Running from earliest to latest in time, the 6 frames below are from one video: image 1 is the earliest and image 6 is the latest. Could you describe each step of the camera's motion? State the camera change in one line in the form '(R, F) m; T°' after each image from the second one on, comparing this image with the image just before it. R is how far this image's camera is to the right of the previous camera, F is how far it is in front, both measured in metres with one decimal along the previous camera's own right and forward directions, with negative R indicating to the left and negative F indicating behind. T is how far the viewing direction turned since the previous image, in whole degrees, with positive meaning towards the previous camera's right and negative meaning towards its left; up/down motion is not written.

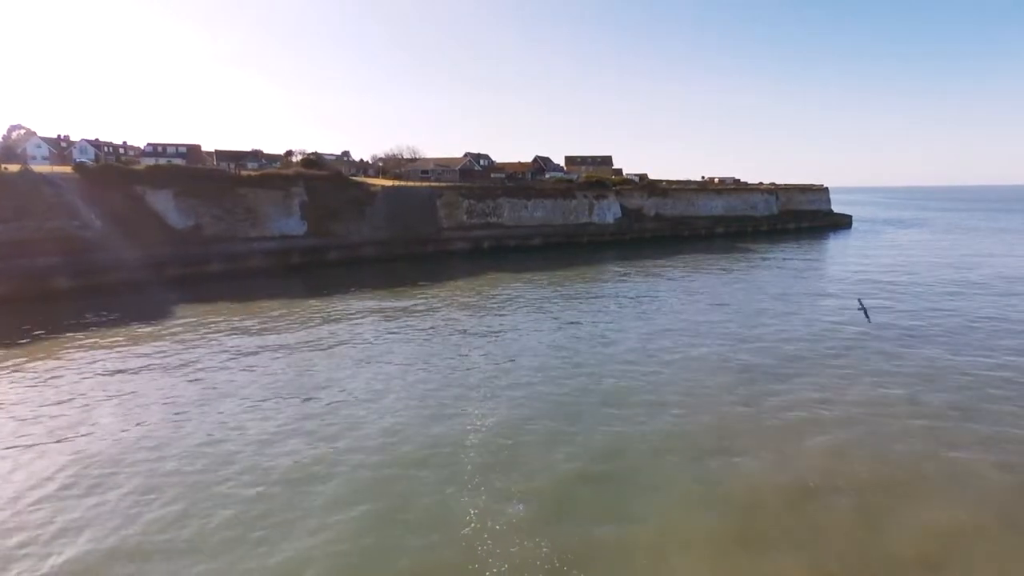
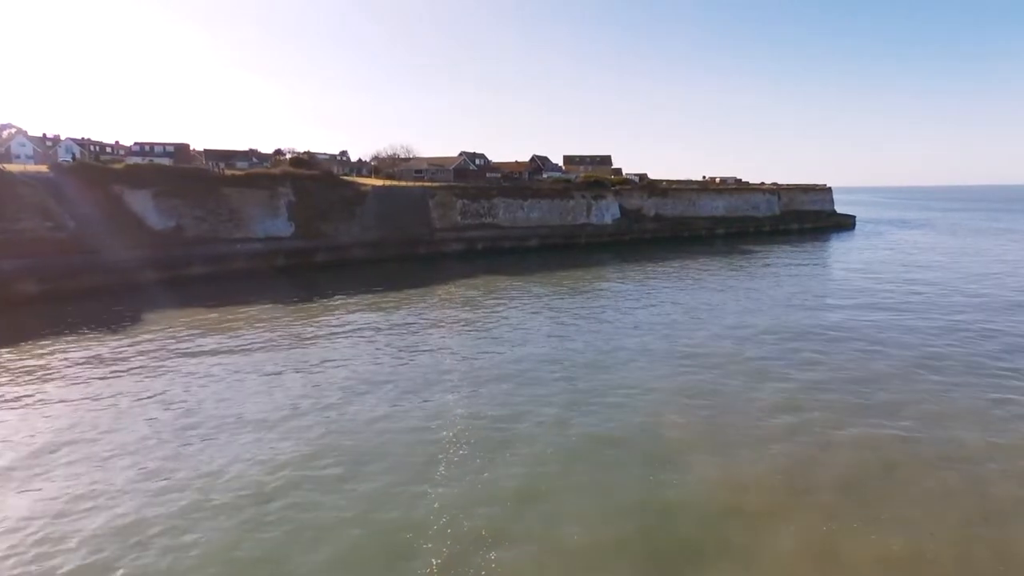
(+0.3, +0.9) m; 0°
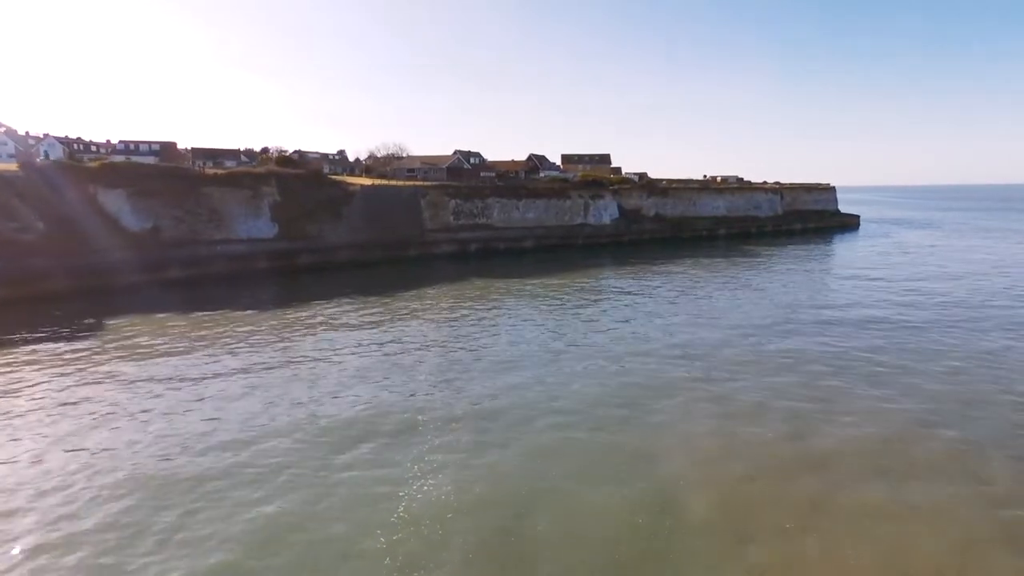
(+0.3, +1.1) m; 0°
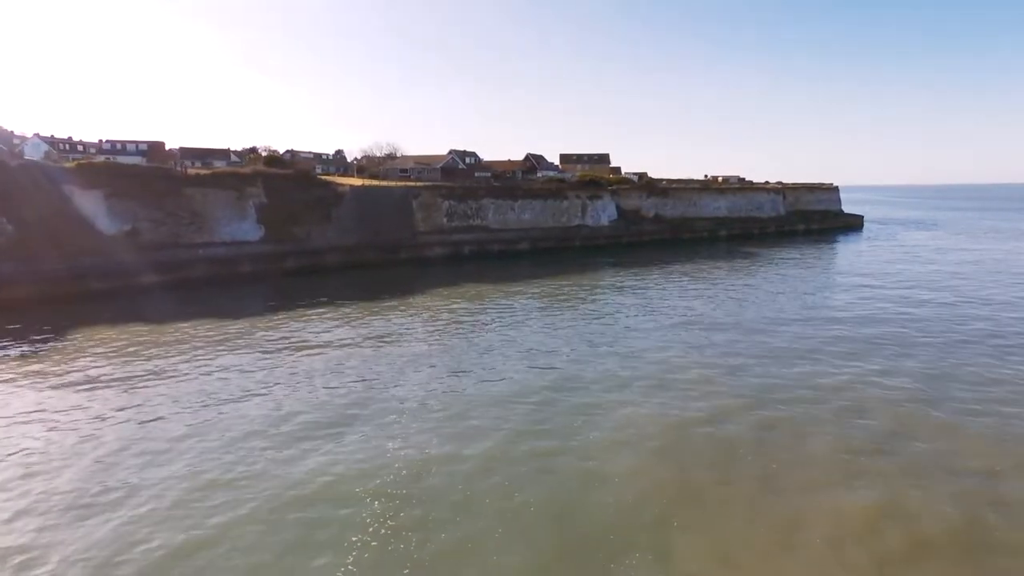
(+0.3, +0.9) m; 0°
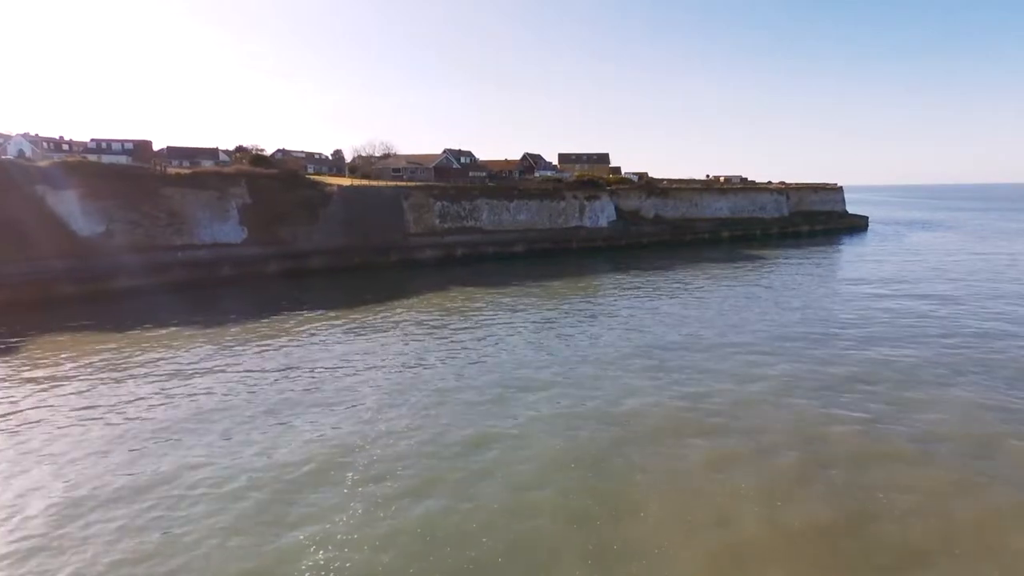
(+0.3, +1.0) m; 0°
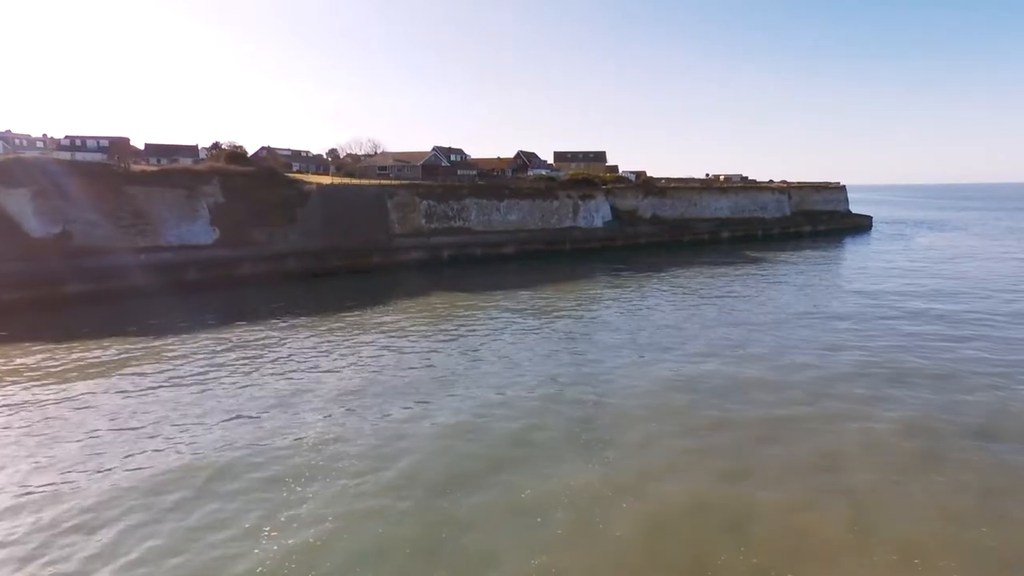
(+0.5, +1.4) m; 0°
